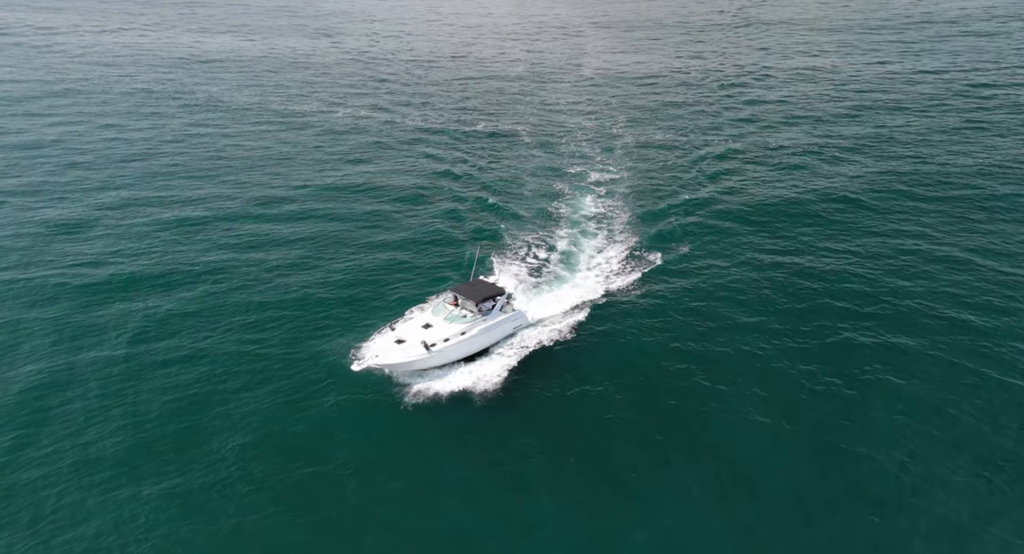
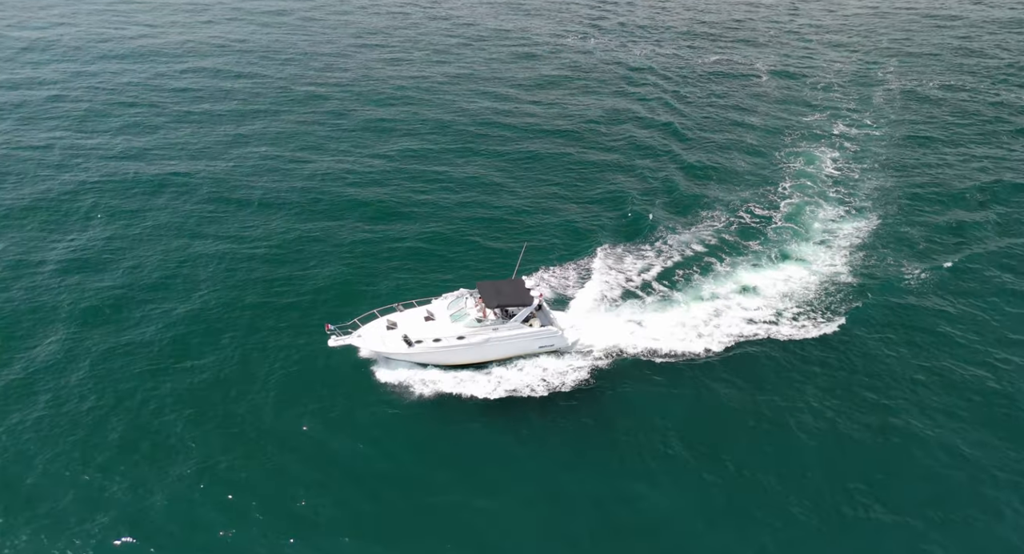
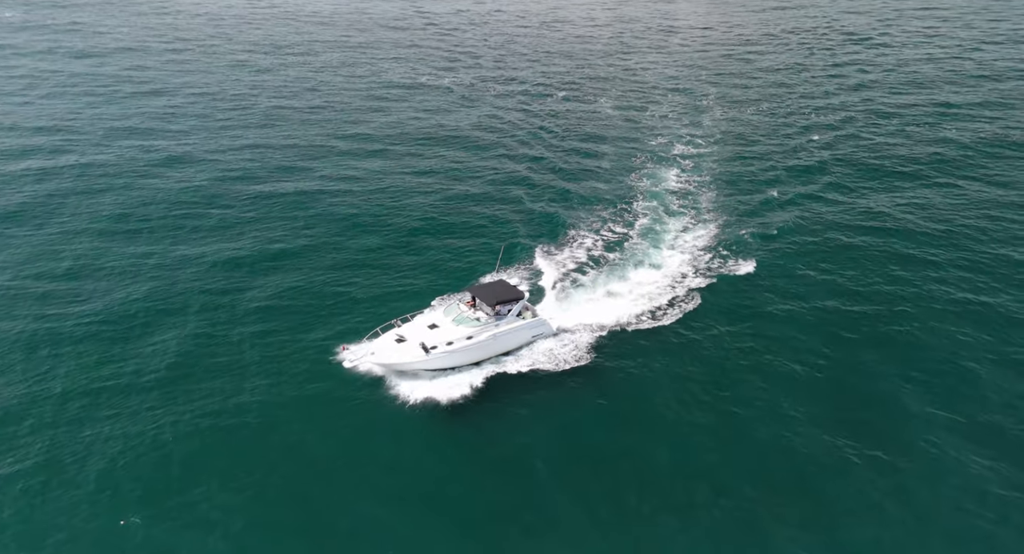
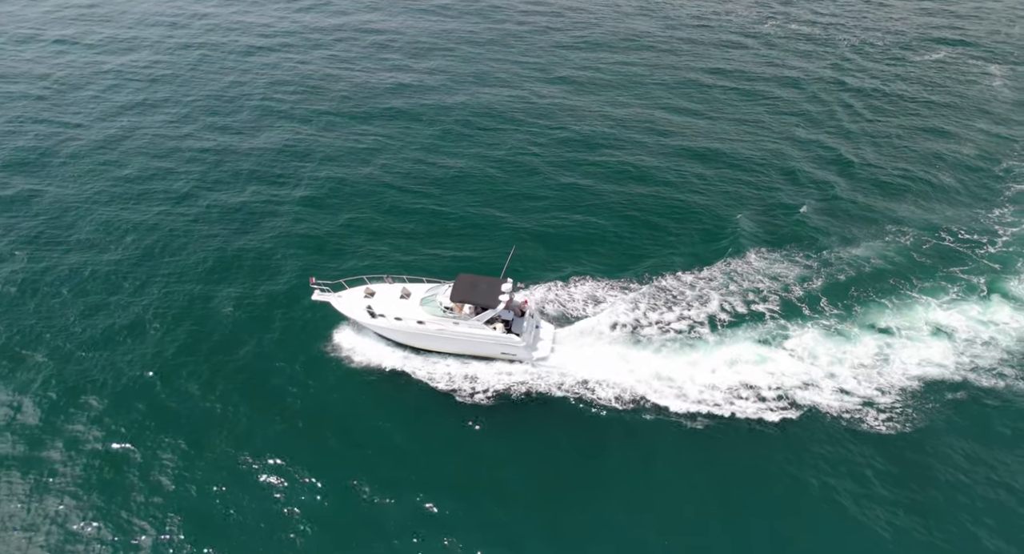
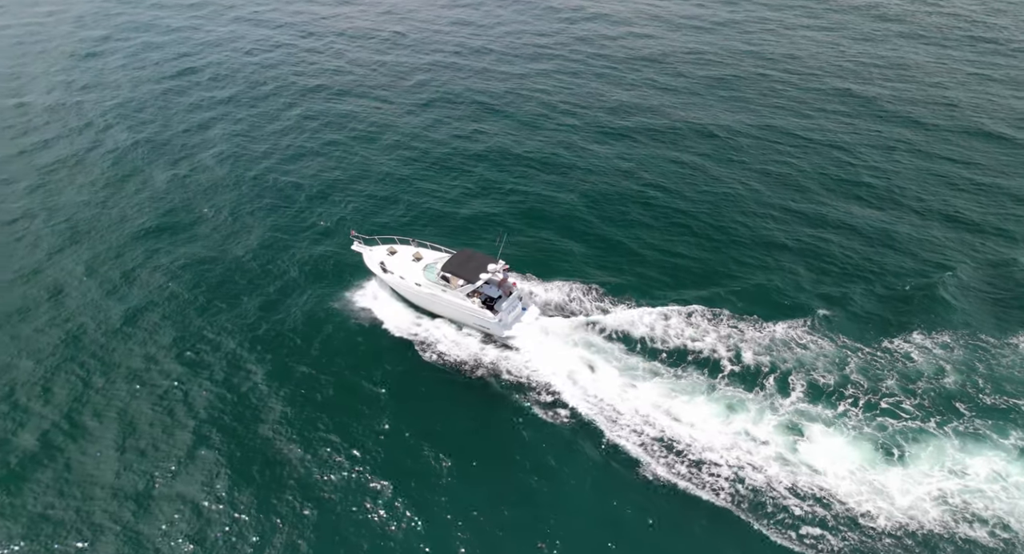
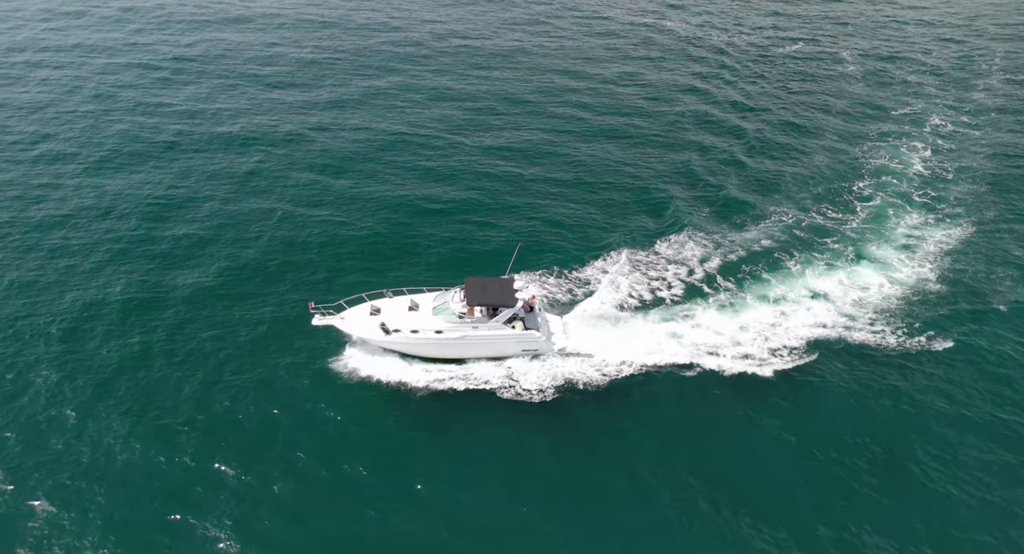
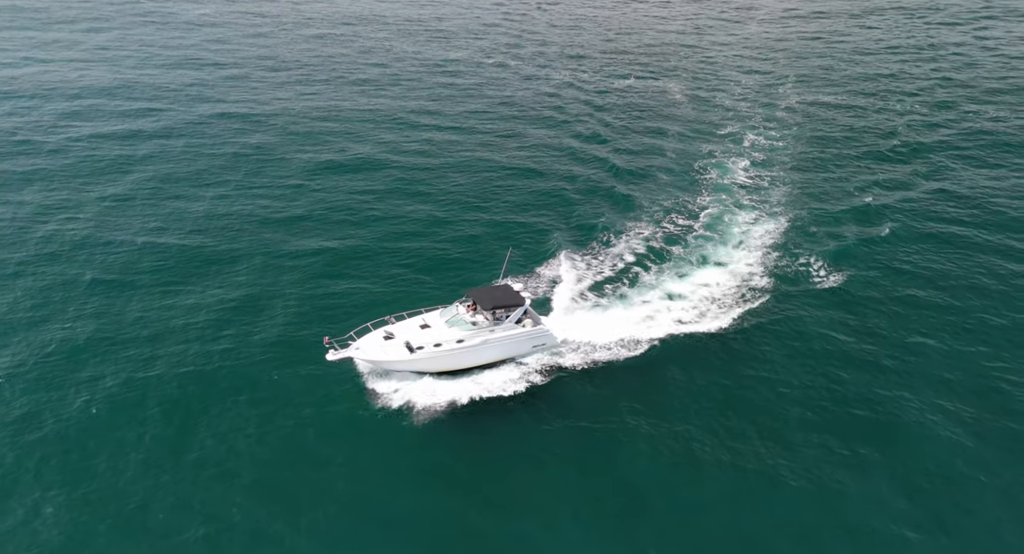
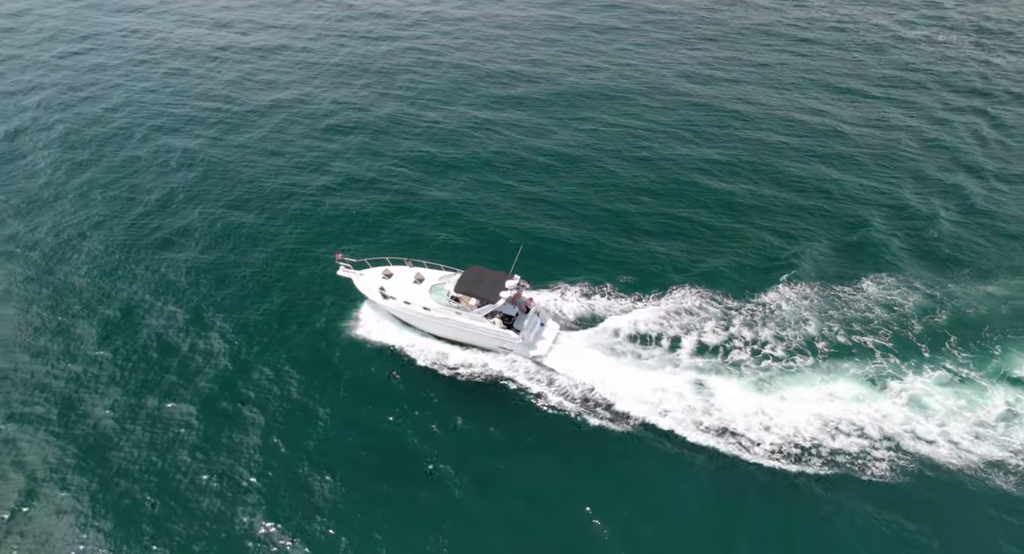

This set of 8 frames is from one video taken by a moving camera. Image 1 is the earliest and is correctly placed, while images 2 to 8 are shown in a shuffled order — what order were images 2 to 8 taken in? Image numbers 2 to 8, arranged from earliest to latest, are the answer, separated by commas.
3, 7, 2, 6, 4, 8, 5
